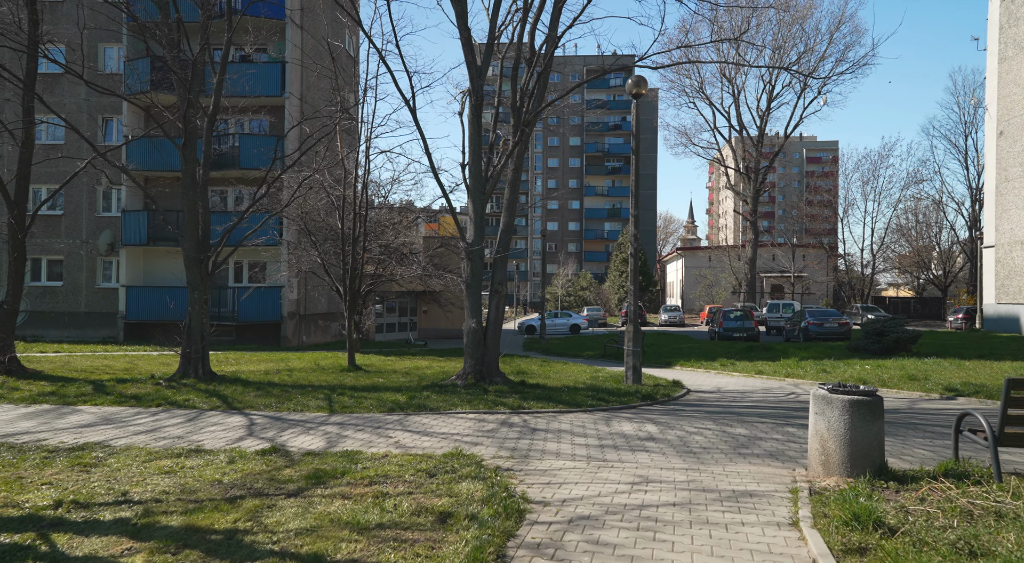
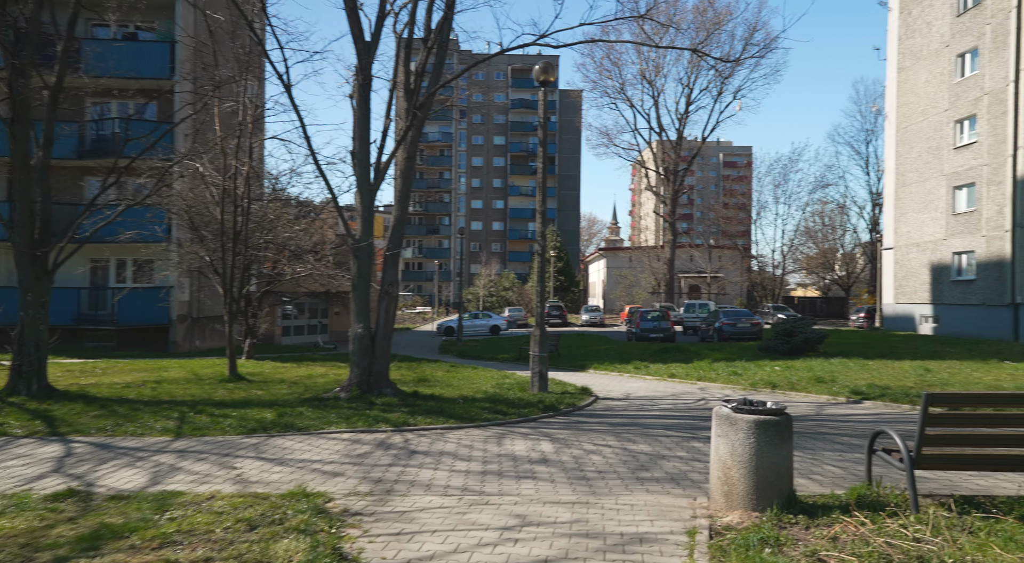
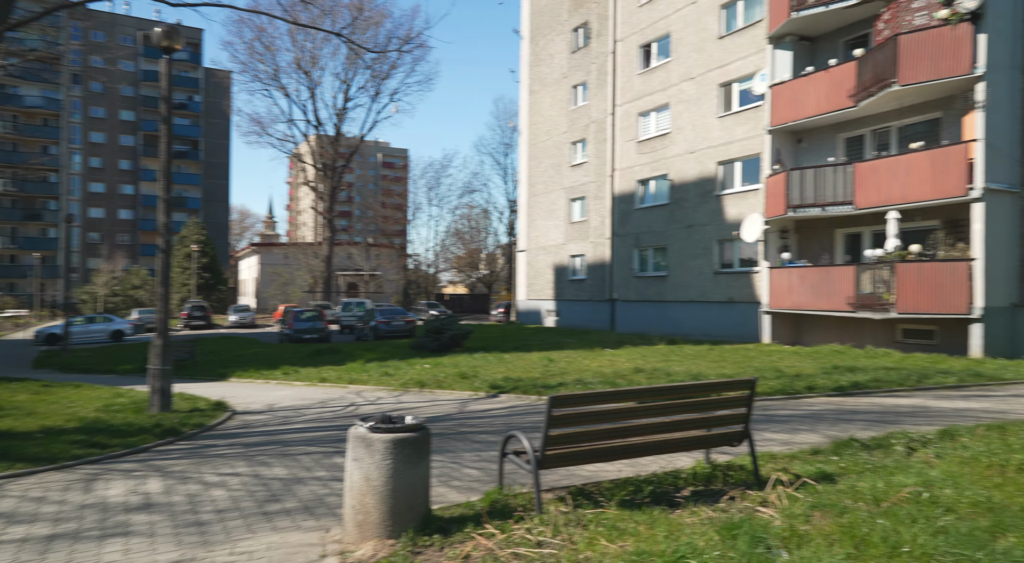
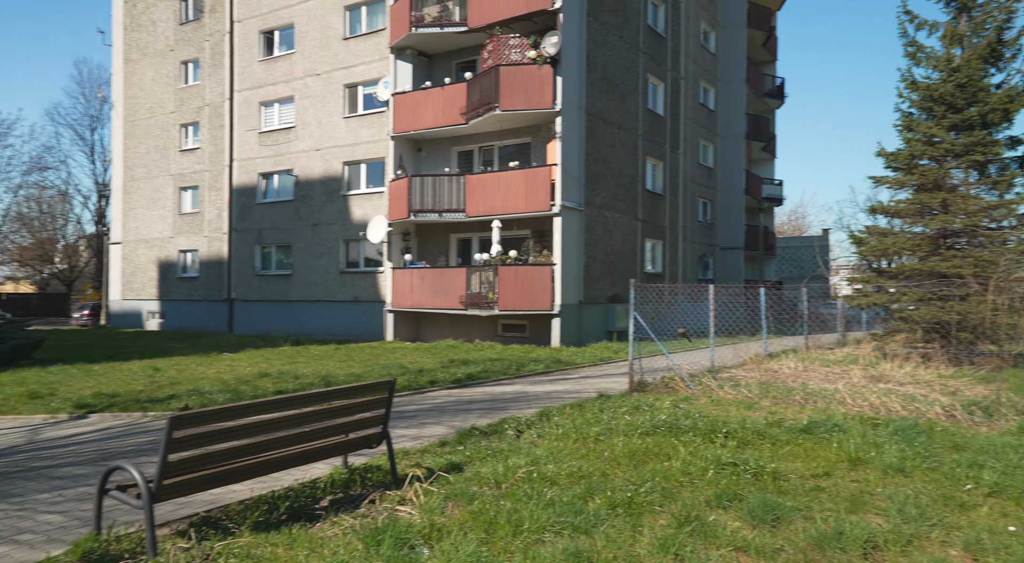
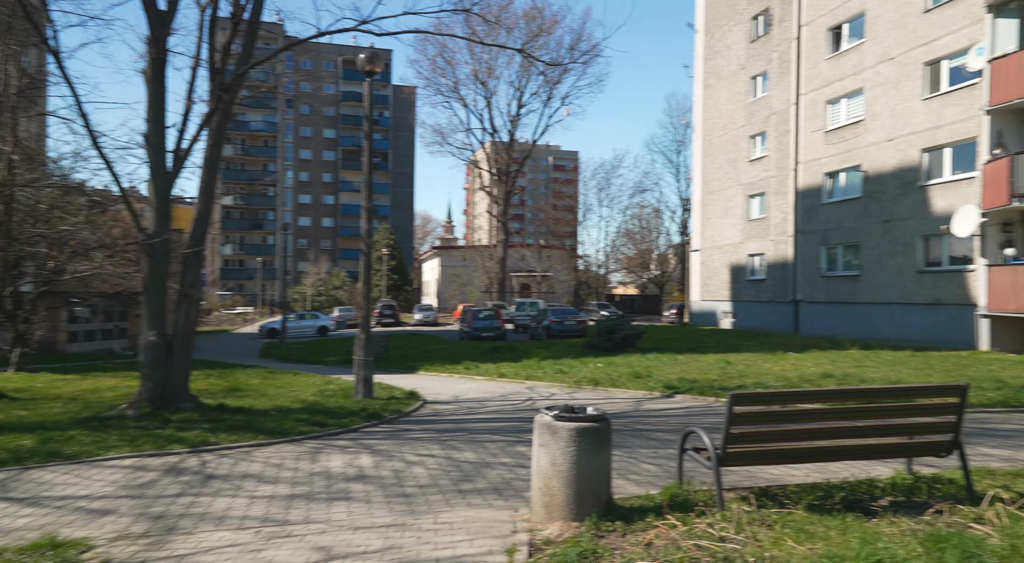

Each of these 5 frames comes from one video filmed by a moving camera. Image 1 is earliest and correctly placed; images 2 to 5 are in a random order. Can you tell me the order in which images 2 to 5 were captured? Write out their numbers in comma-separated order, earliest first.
2, 5, 3, 4
